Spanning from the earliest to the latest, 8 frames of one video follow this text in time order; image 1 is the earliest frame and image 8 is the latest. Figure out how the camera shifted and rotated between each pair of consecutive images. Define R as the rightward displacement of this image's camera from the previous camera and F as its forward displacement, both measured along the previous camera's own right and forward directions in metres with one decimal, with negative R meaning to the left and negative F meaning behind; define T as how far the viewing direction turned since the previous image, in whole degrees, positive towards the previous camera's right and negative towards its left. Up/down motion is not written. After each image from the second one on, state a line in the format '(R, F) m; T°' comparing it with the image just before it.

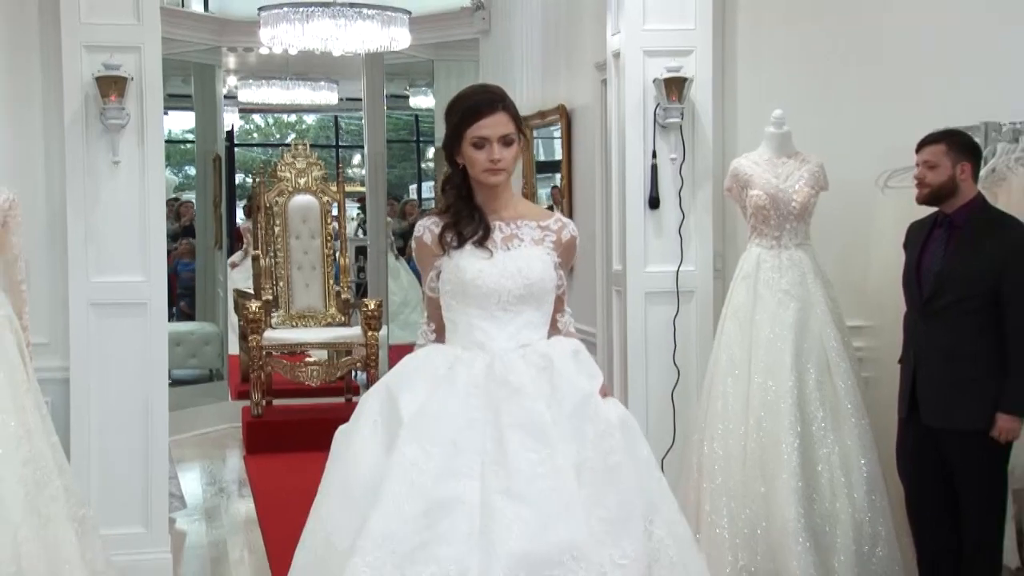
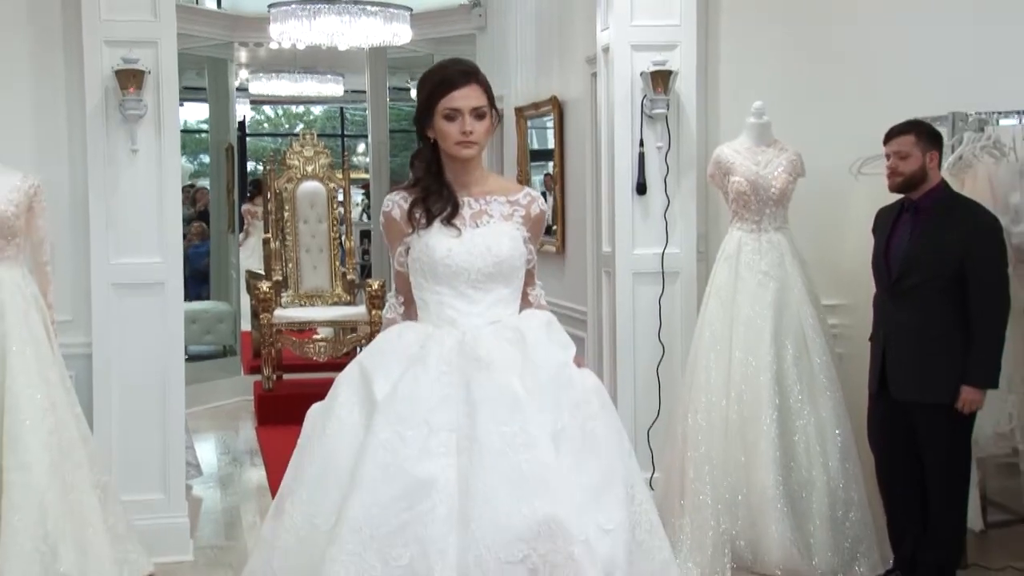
(0.0, -0.2) m; 0°
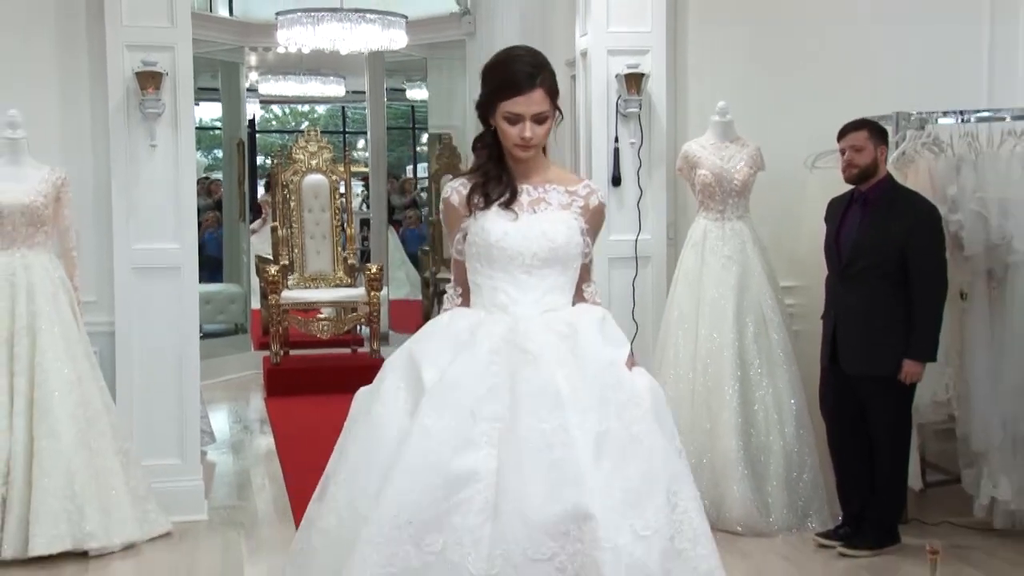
(0.0, -0.4) m; +1°
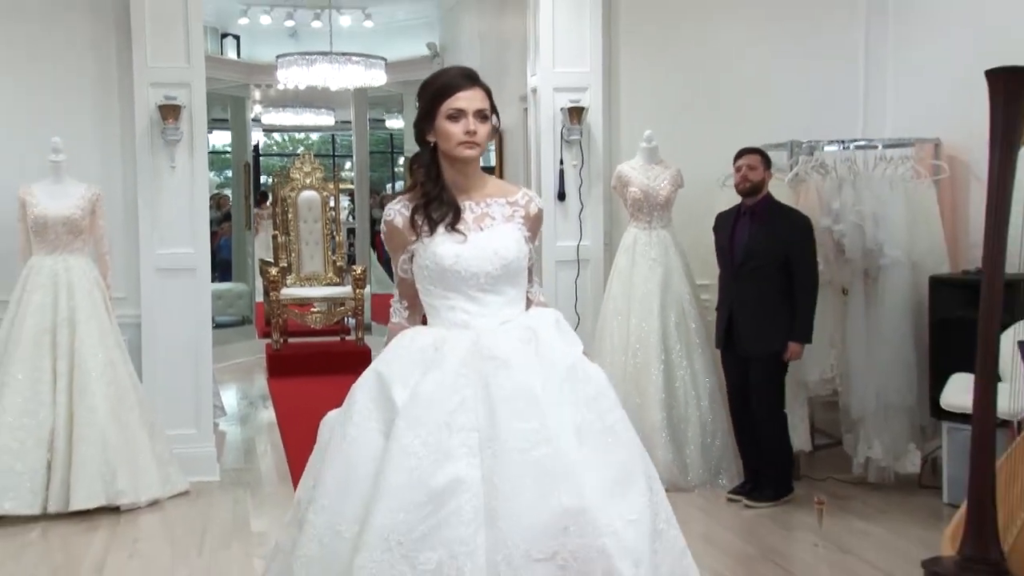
(+0.1, -0.8) m; +1°
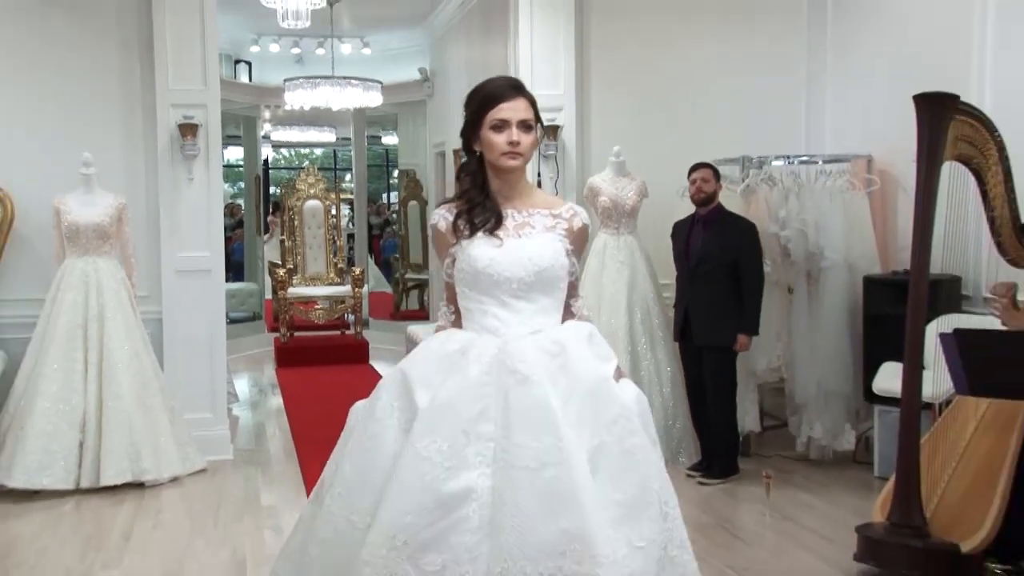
(0.0, -0.6) m; +1°
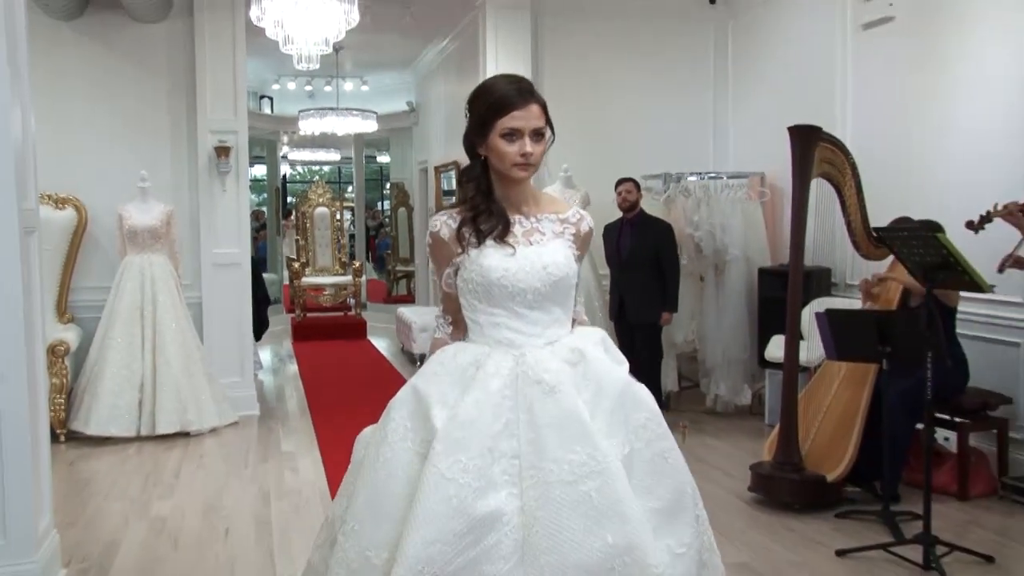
(+0.1, -1.4) m; +1°
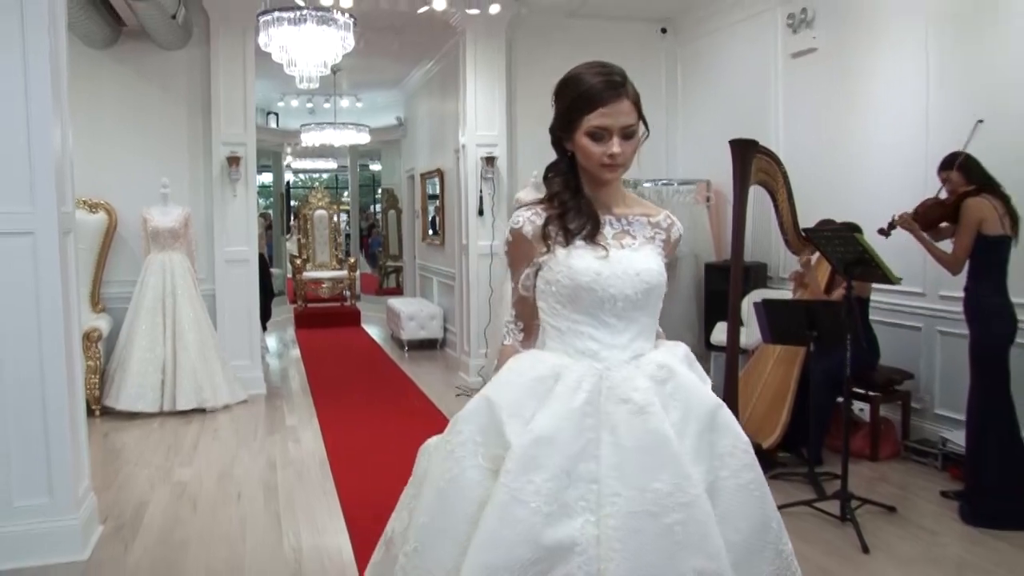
(0.0, -0.9) m; +1°
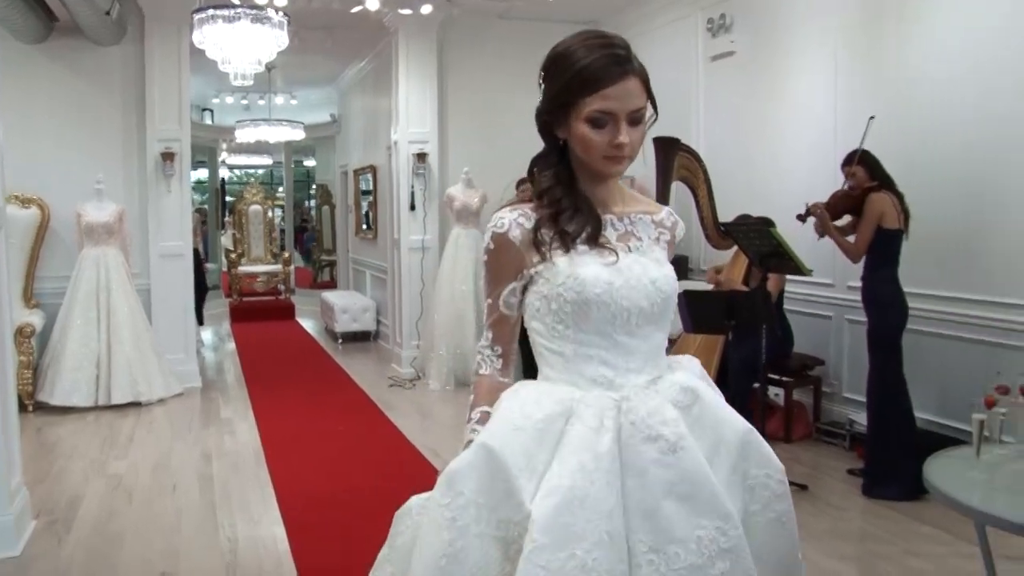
(0.0, -0.2) m; +4°
